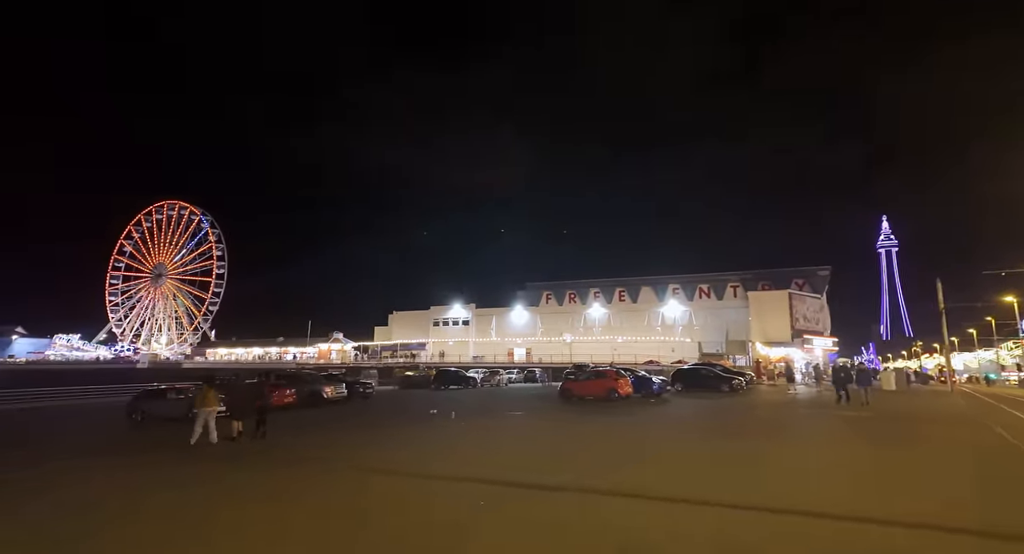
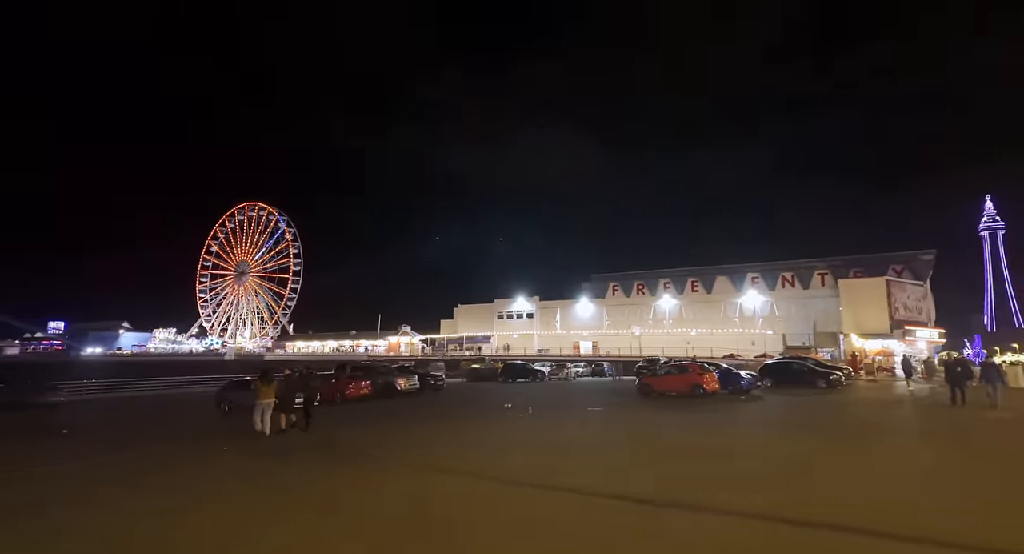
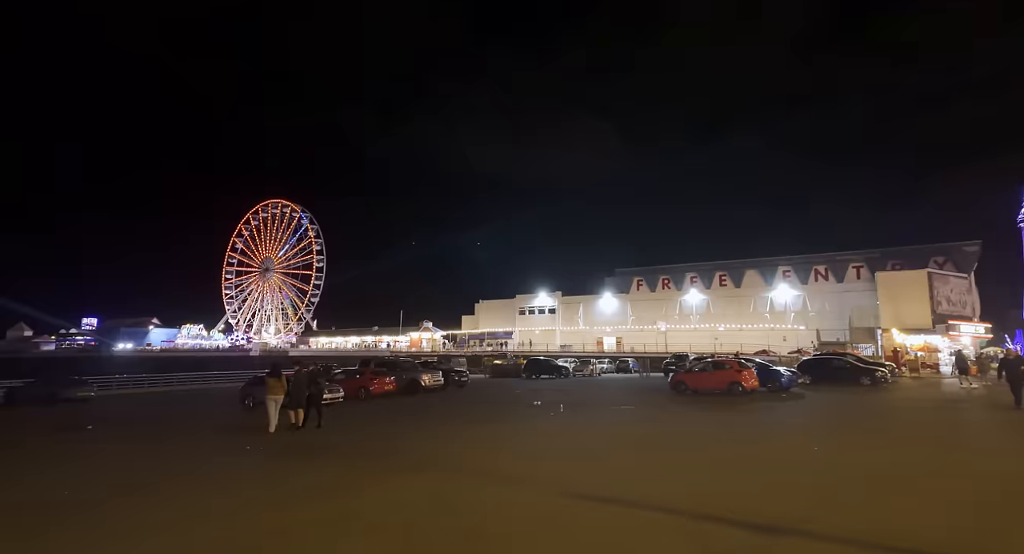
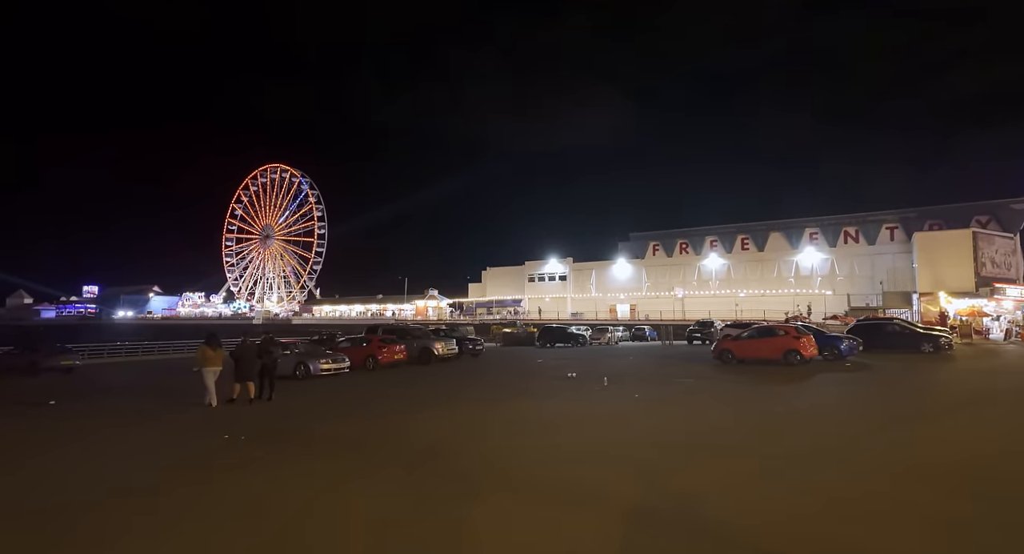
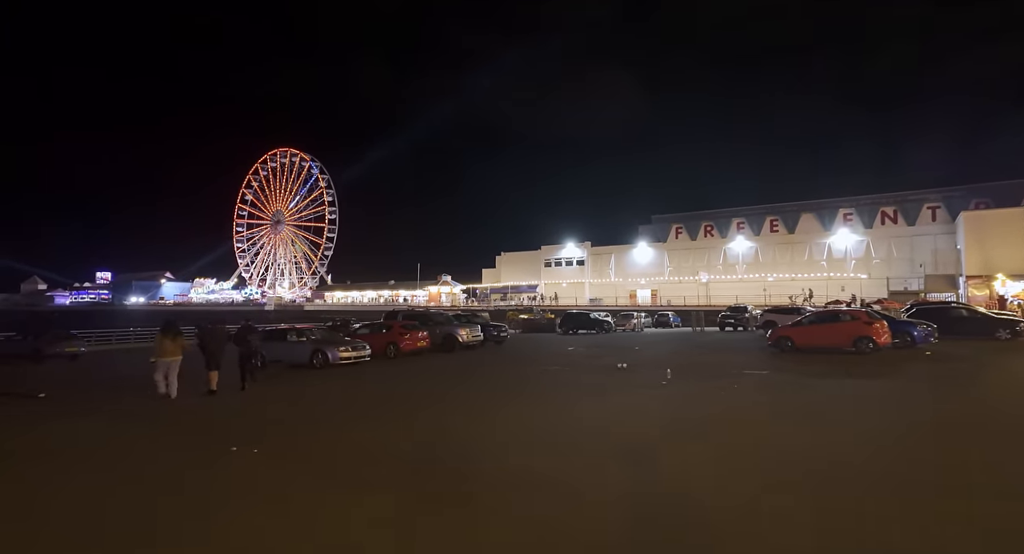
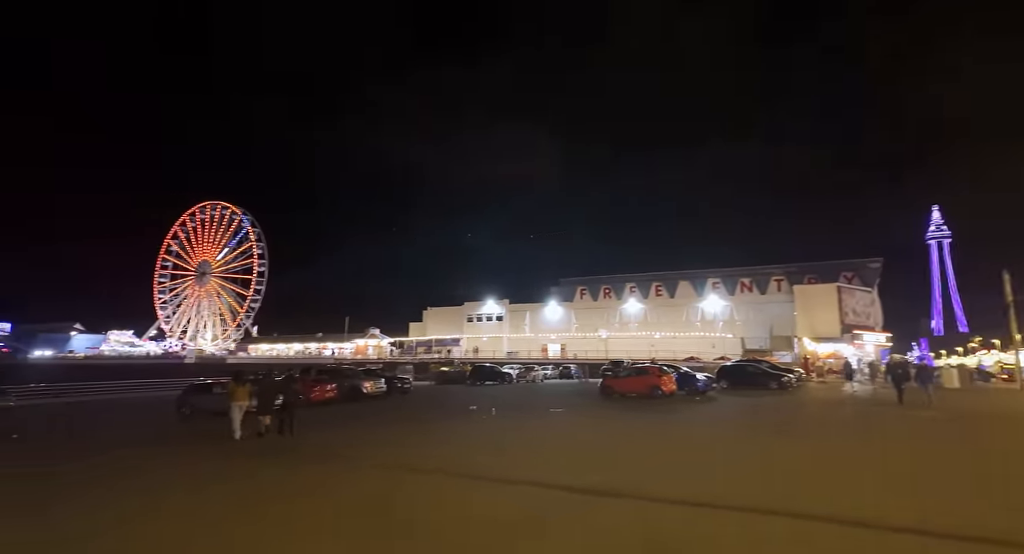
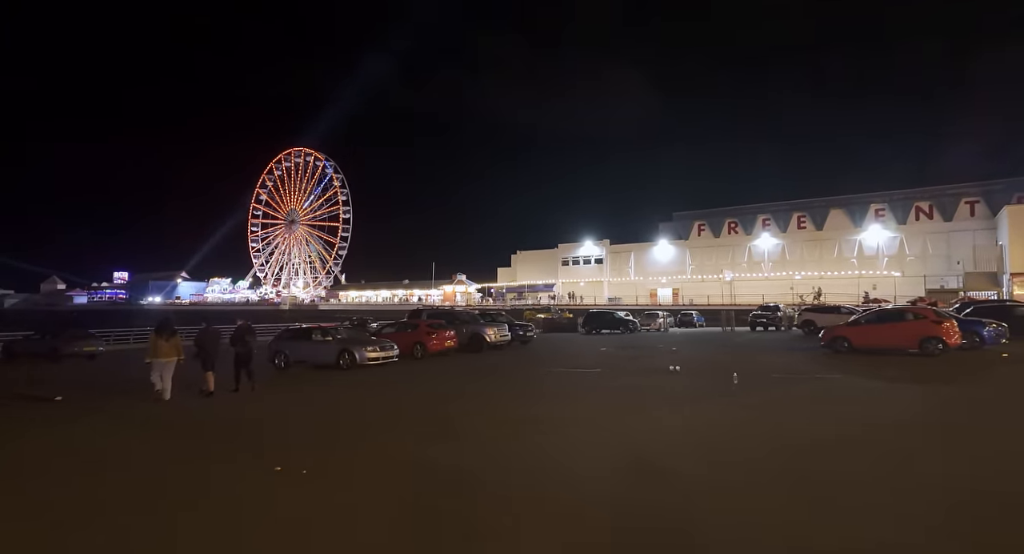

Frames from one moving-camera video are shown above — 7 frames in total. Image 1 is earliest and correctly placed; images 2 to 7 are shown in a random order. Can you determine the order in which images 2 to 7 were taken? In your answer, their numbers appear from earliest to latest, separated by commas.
6, 2, 3, 4, 5, 7
